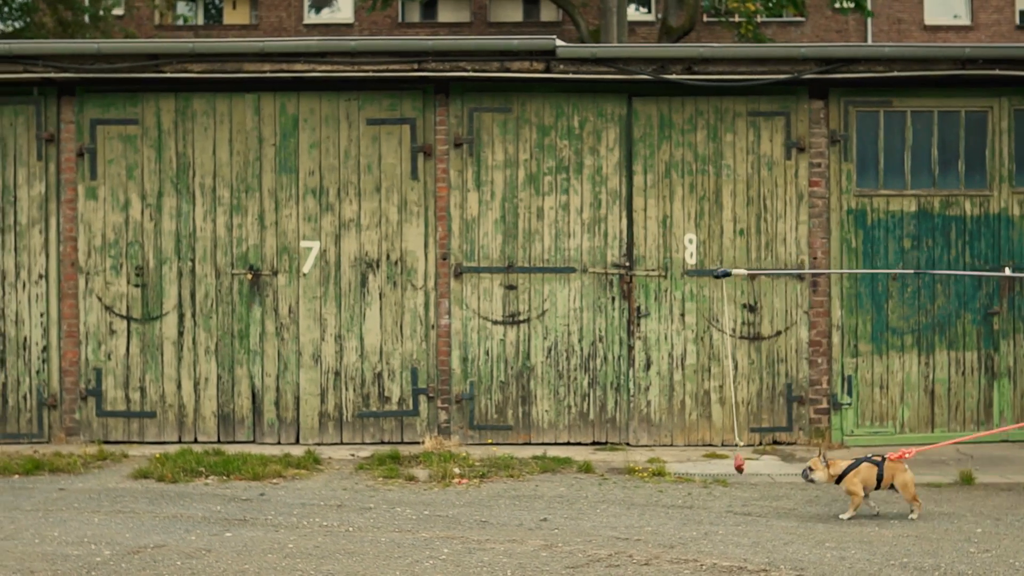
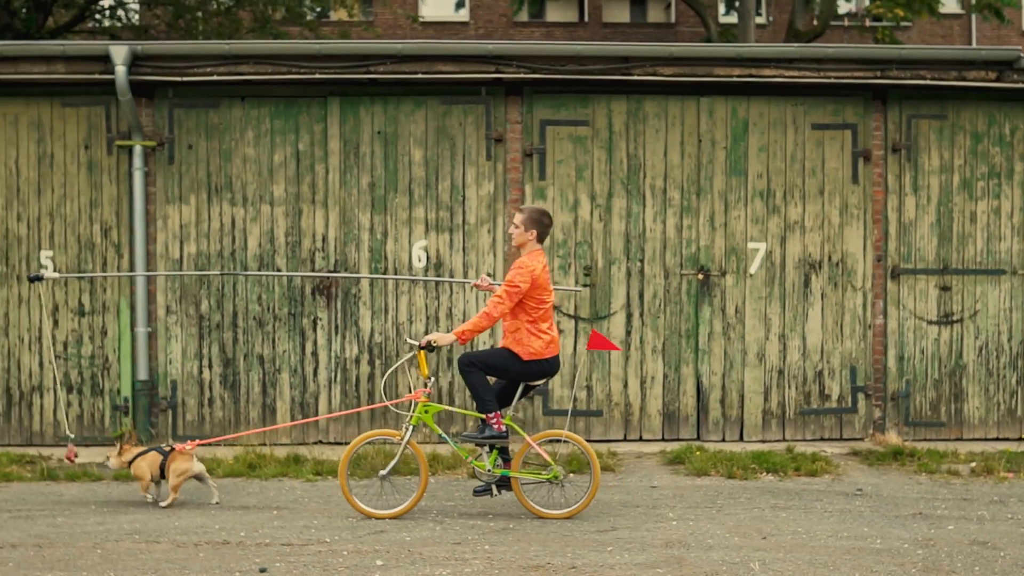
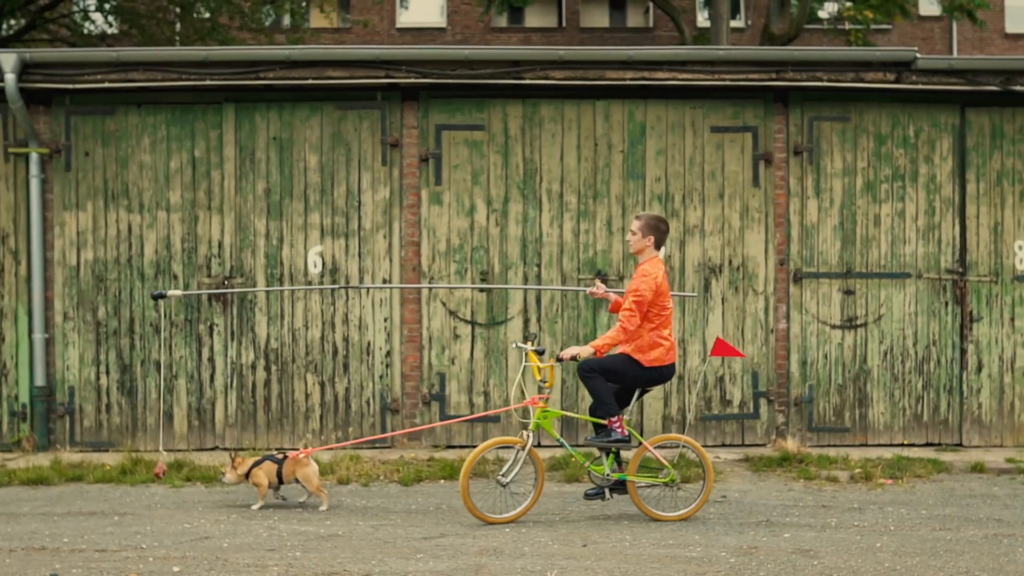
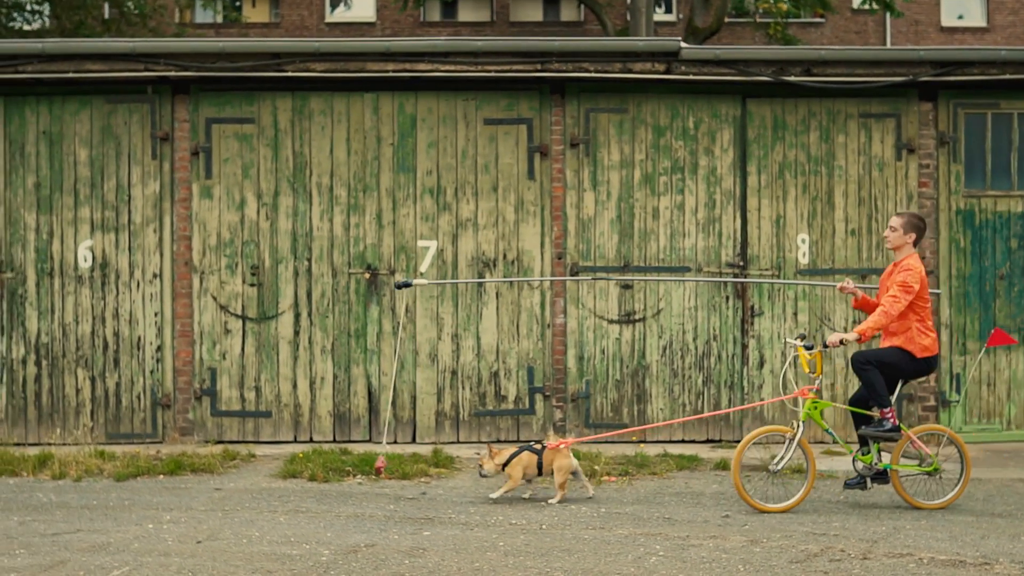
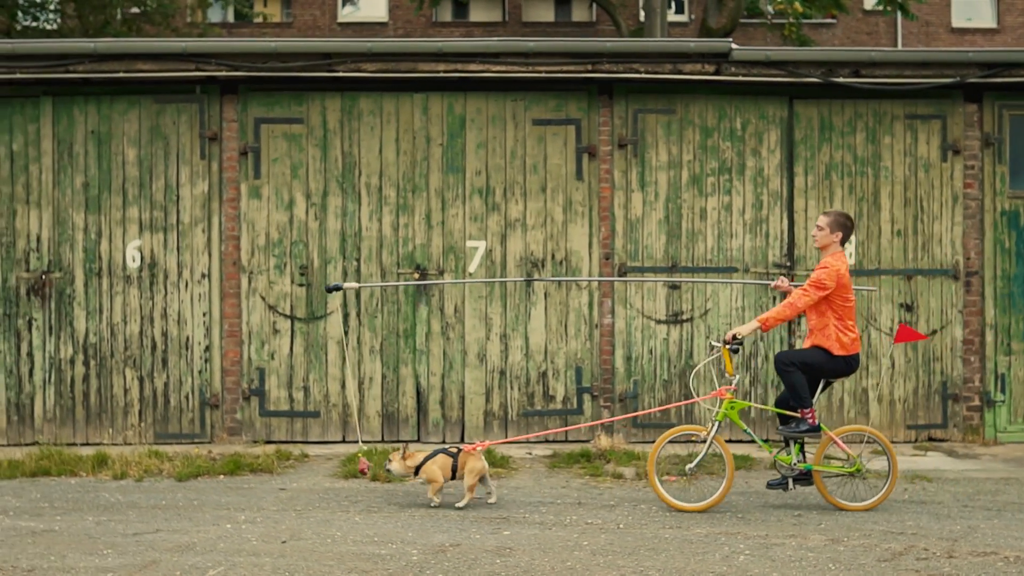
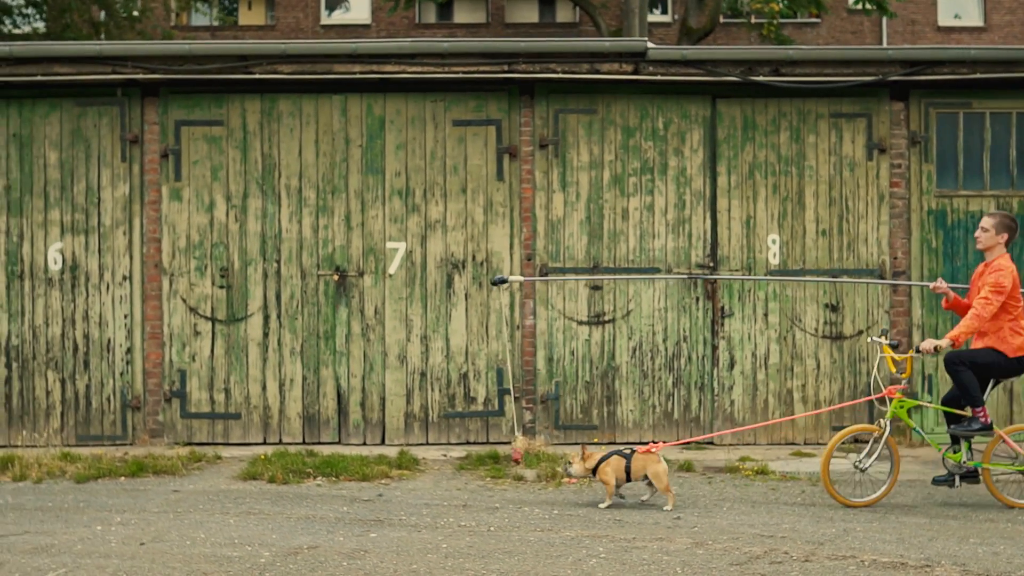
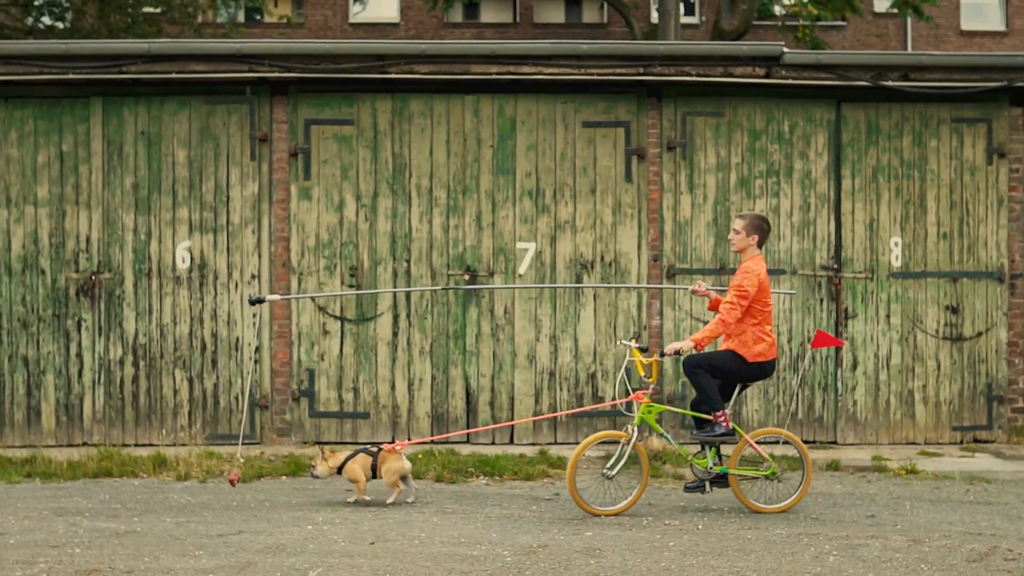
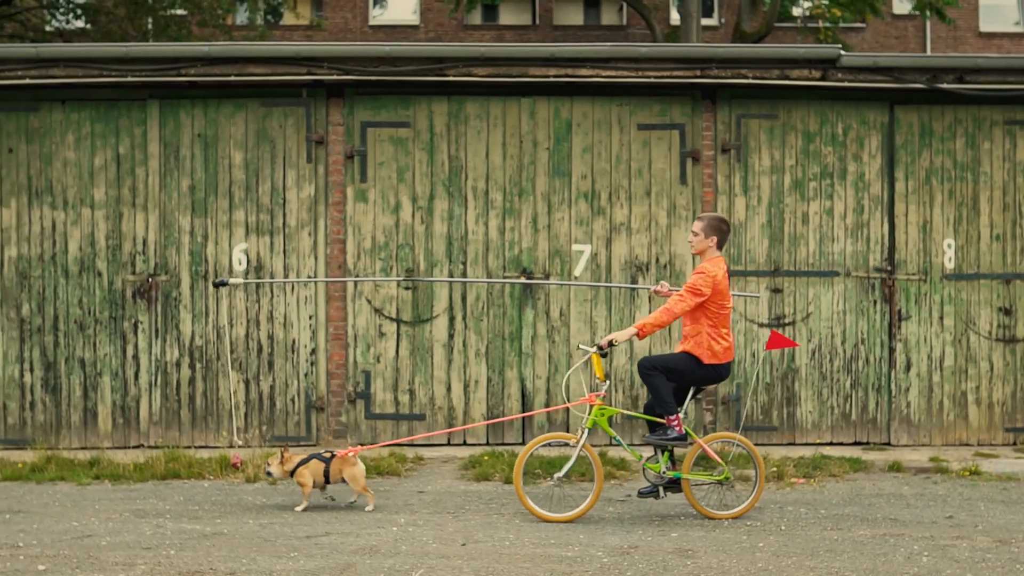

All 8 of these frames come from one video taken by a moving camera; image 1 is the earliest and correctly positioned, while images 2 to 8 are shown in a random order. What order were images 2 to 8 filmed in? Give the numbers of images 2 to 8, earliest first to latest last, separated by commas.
6, 4, 5, 7, 8, 3, 2
